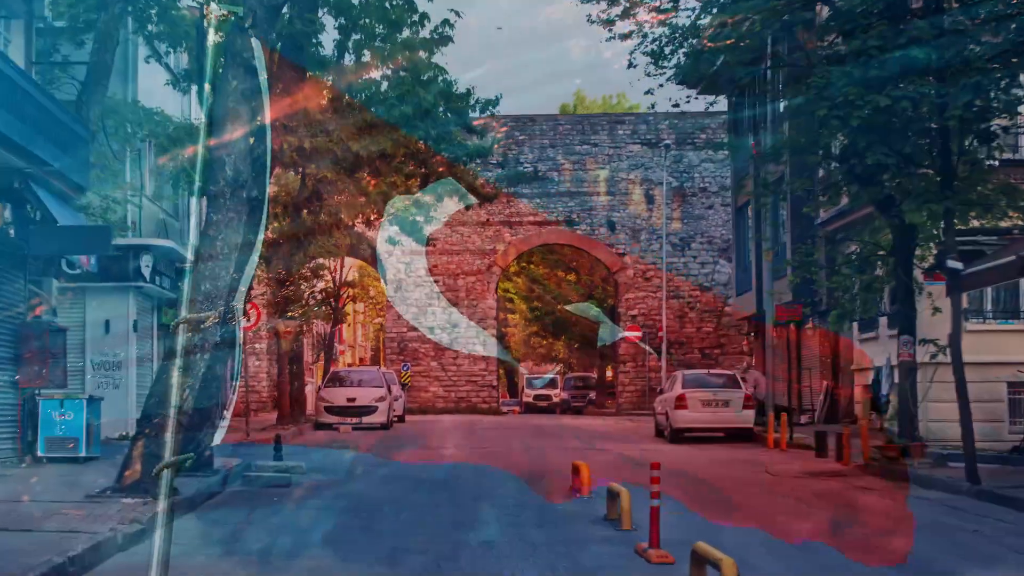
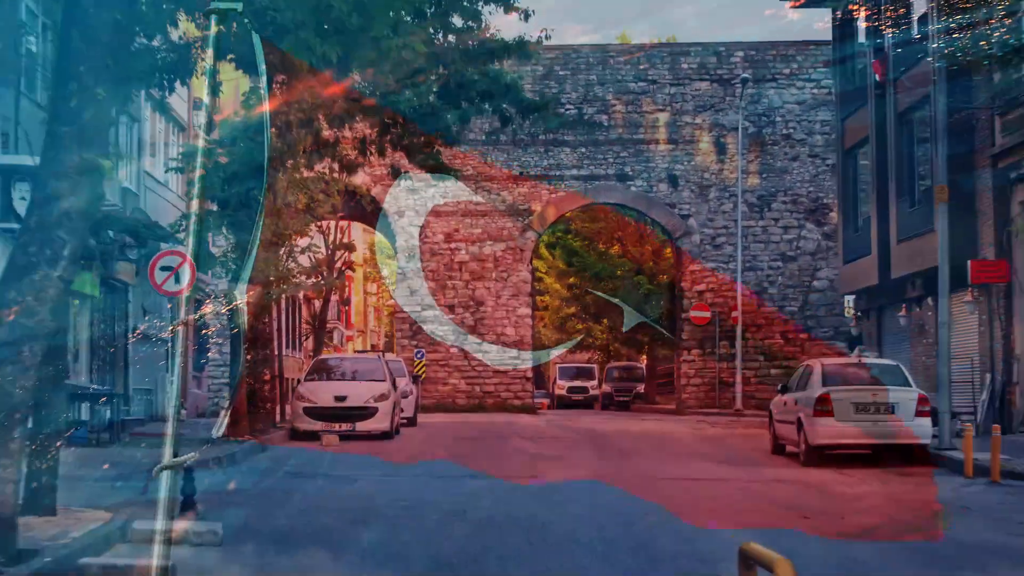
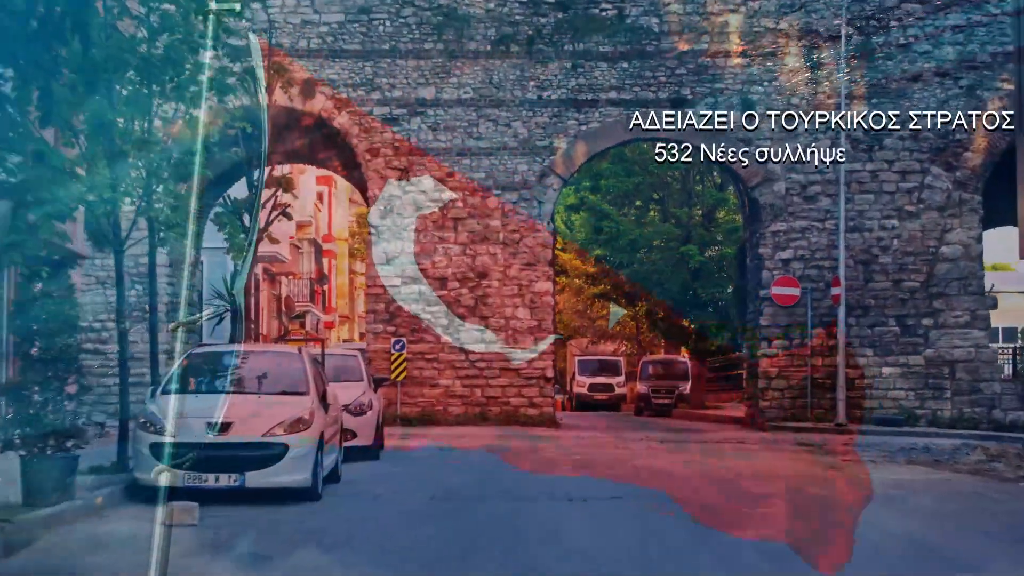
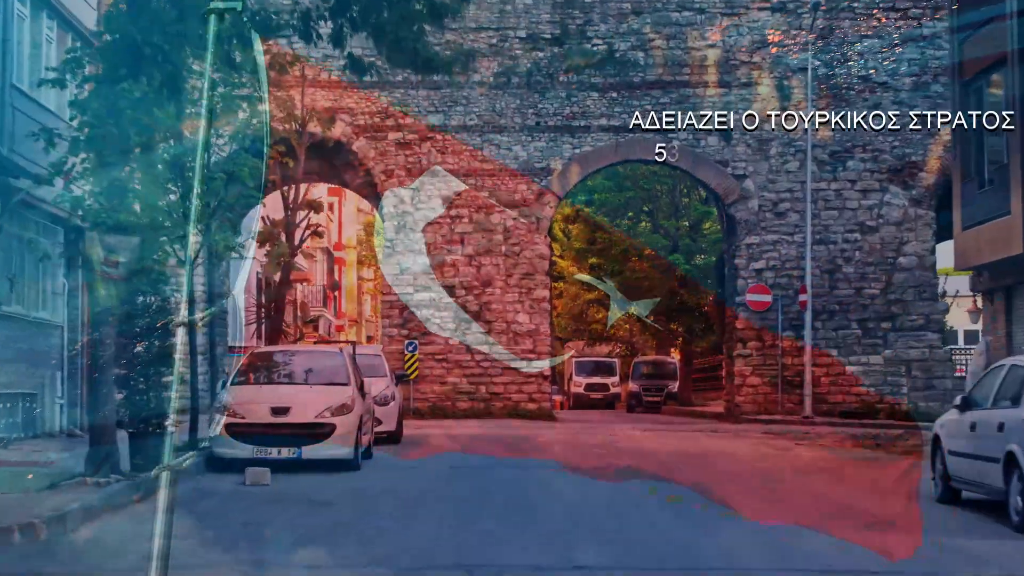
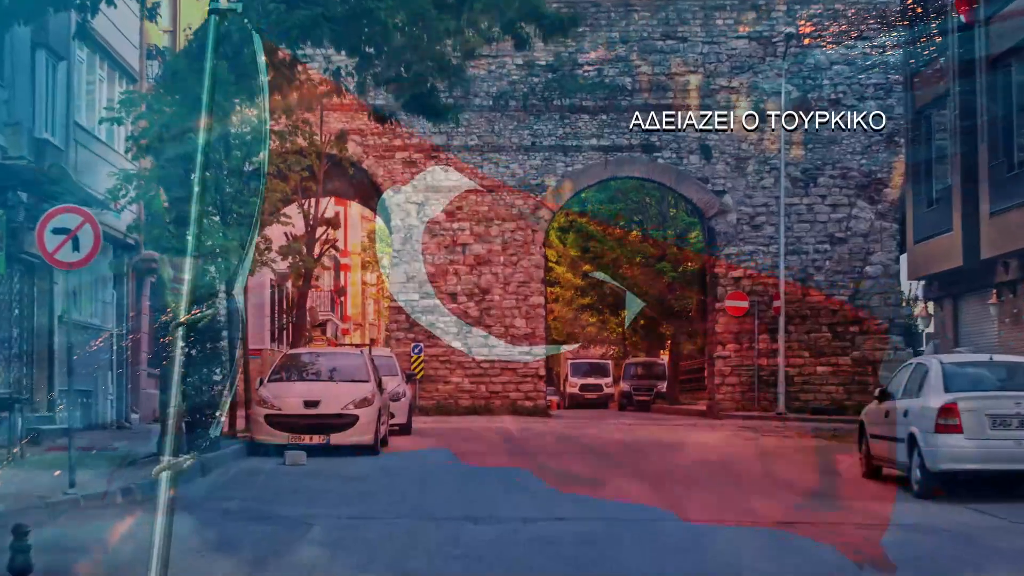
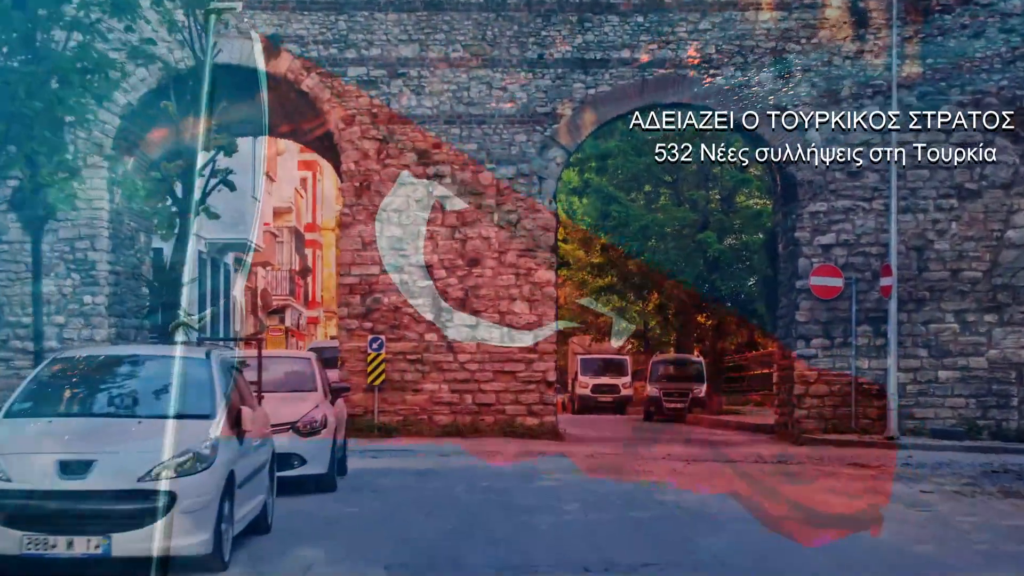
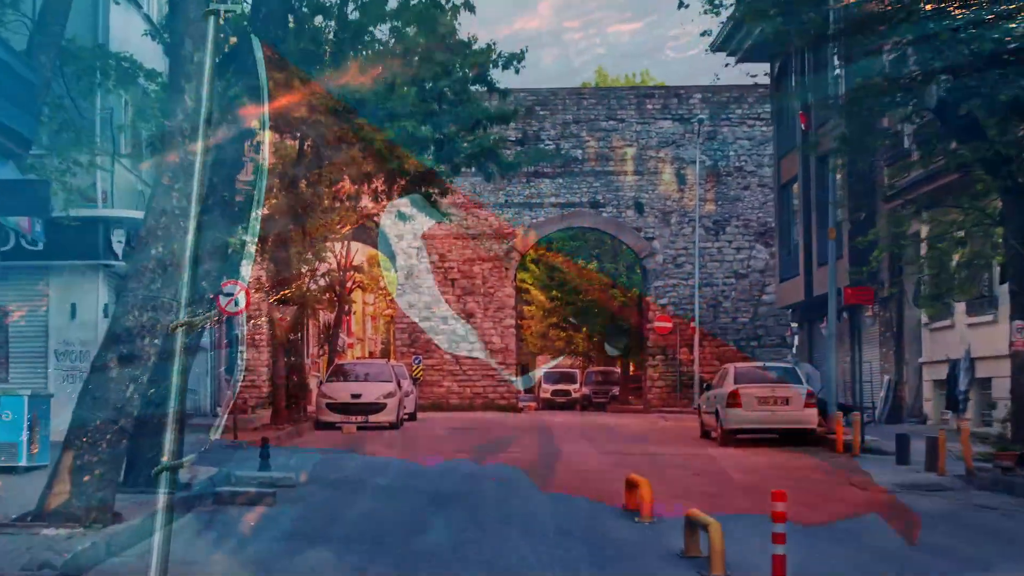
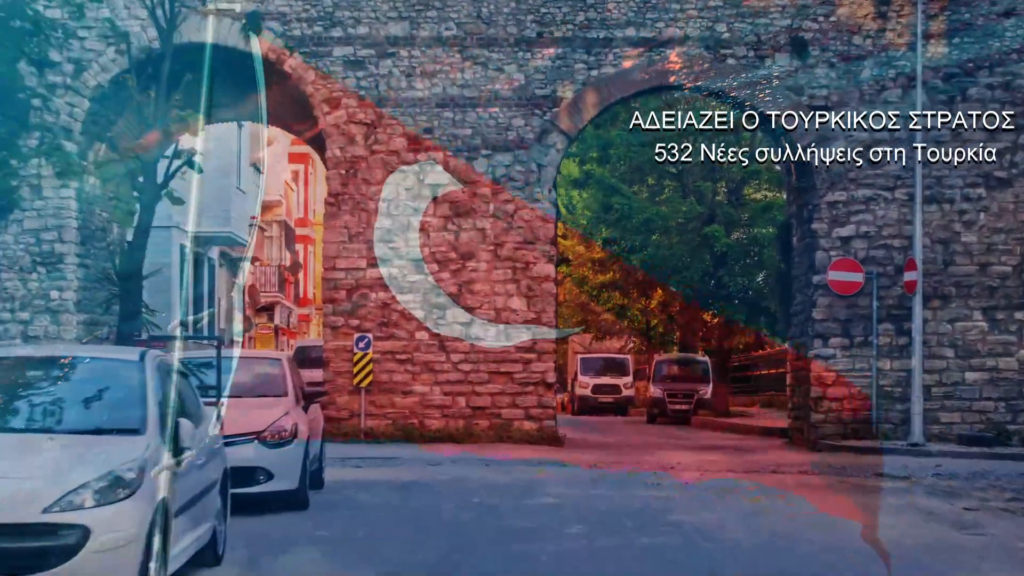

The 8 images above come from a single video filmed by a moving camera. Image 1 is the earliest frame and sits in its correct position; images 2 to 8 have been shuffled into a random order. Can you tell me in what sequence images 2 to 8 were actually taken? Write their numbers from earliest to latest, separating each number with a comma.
7, 2, 5, 4, 3, 6, 8
